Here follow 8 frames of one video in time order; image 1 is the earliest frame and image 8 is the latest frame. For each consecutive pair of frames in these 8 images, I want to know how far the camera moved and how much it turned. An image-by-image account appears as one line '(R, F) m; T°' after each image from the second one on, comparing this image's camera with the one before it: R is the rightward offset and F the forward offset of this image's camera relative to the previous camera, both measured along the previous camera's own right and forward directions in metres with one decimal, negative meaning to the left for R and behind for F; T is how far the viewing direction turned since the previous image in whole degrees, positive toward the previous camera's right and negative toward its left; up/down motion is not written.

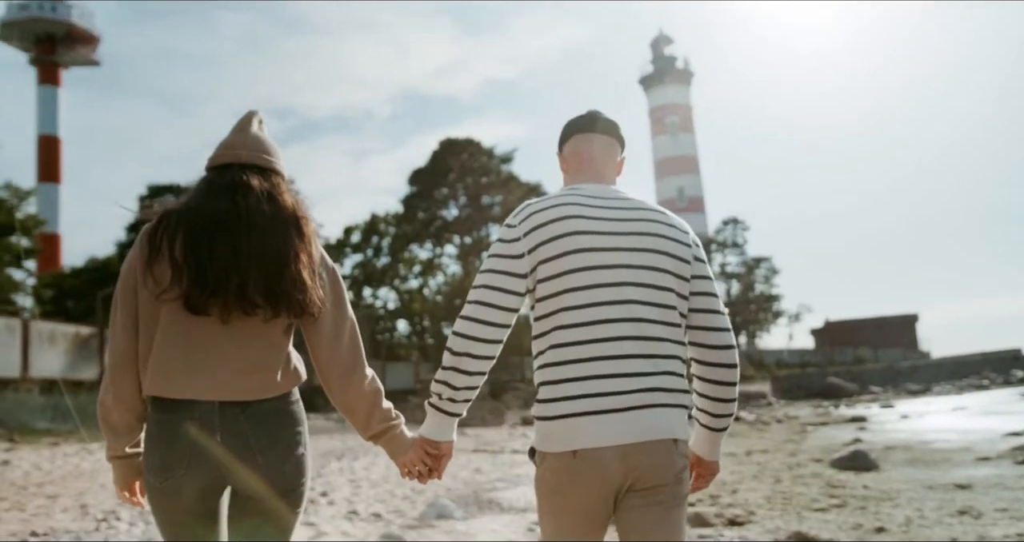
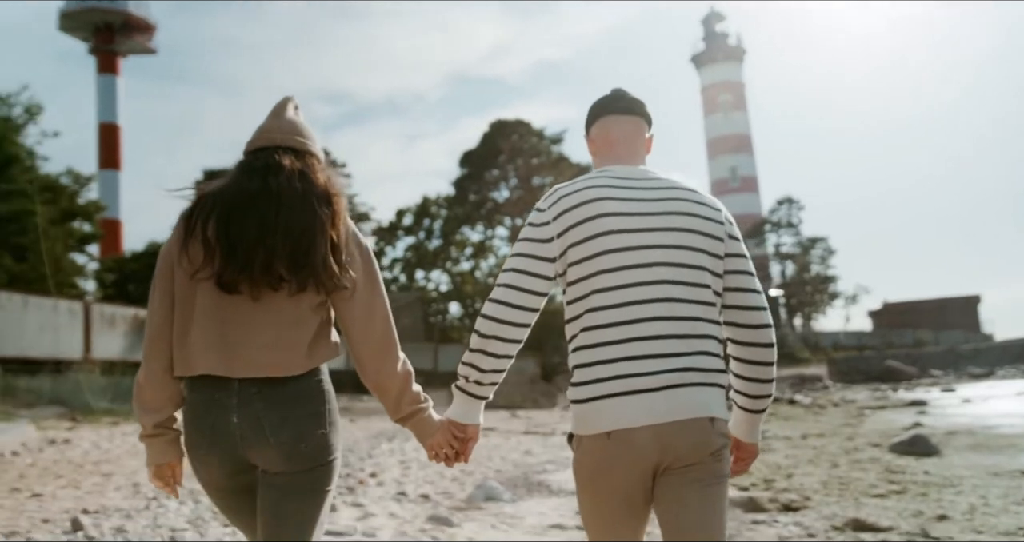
(0.0, +0.1) m; -3°
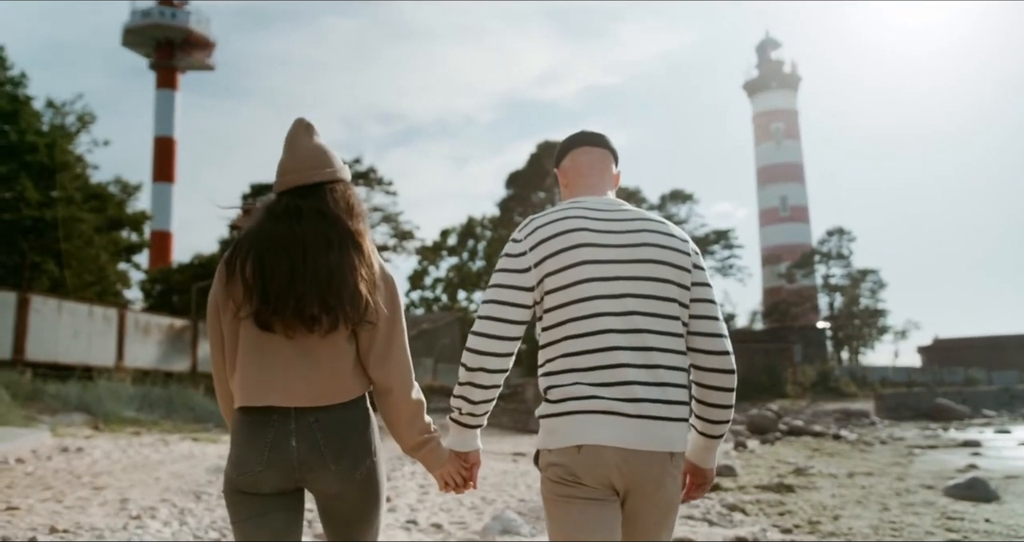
(+0.1, +0.5) m; -3°
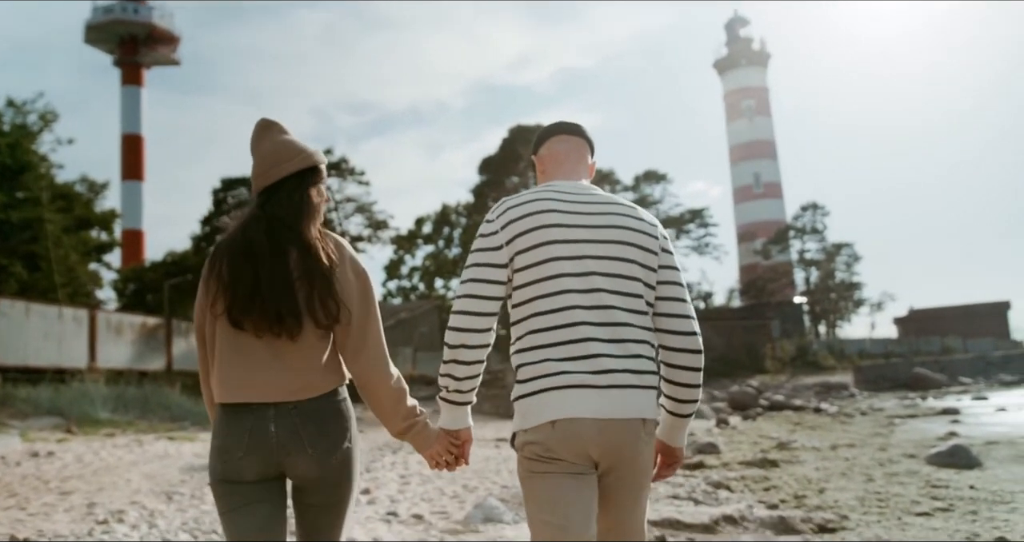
(0.0, +0.2) m; +1°
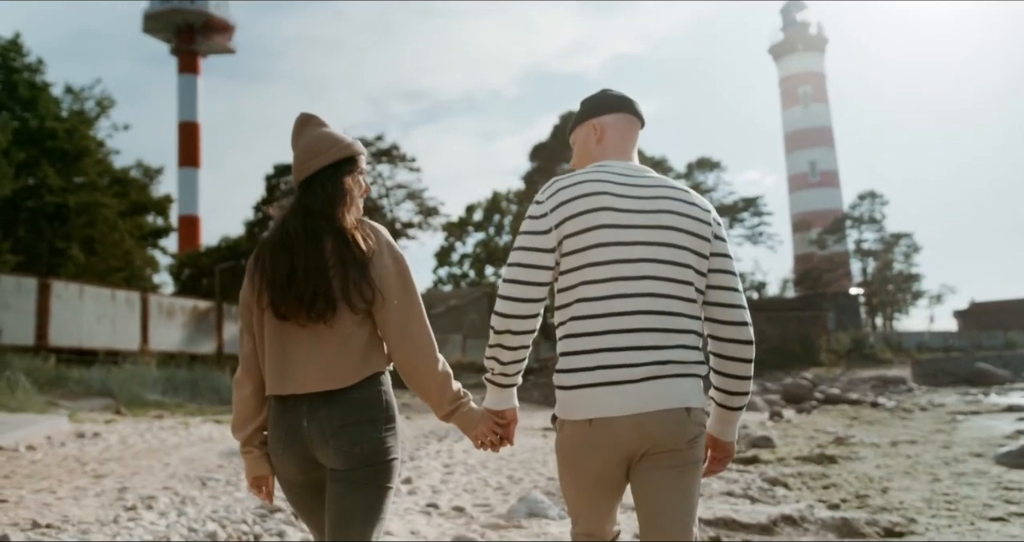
(0.0, +0.3) m; -3°
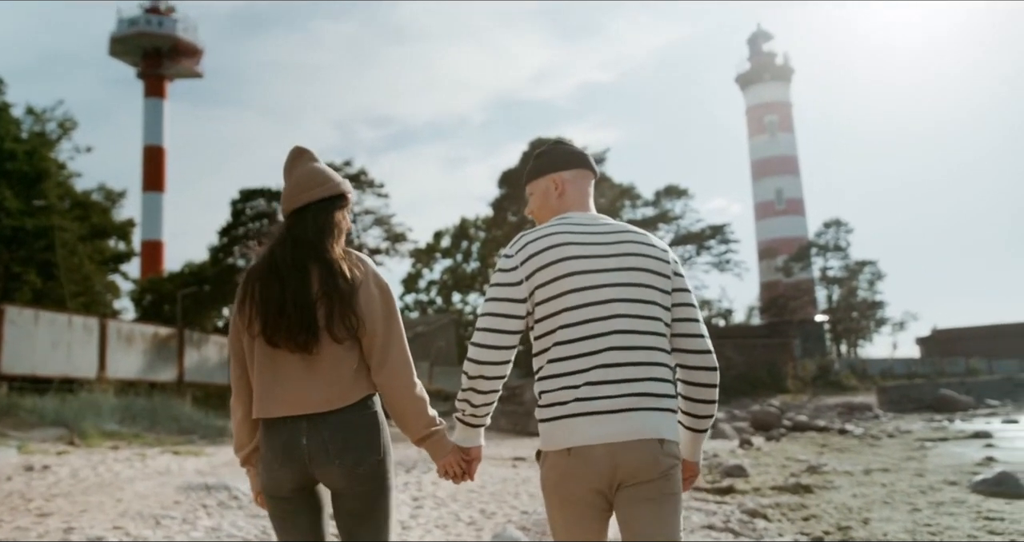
(0.0, +0.3) m; +2°
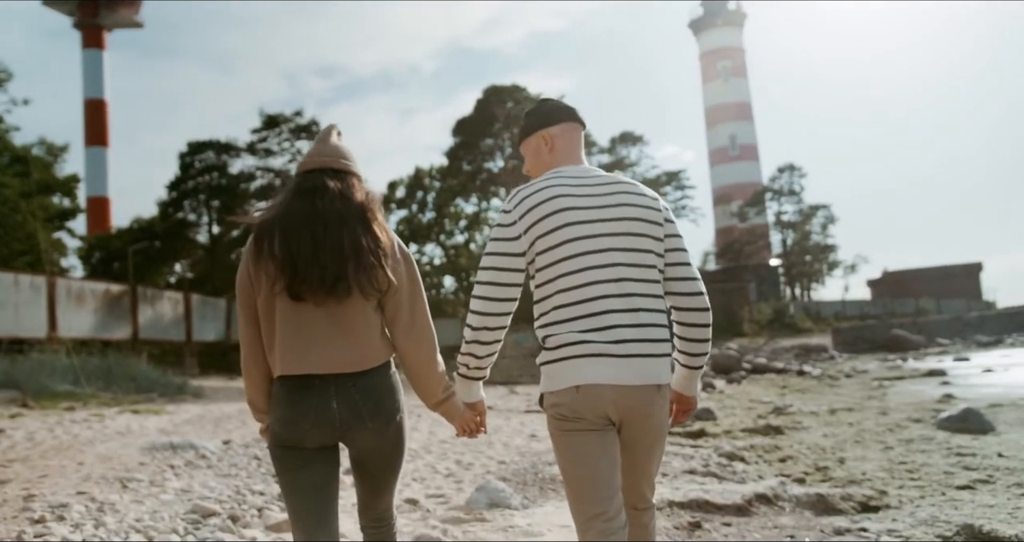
(-0.1, +0.2) m; +3°
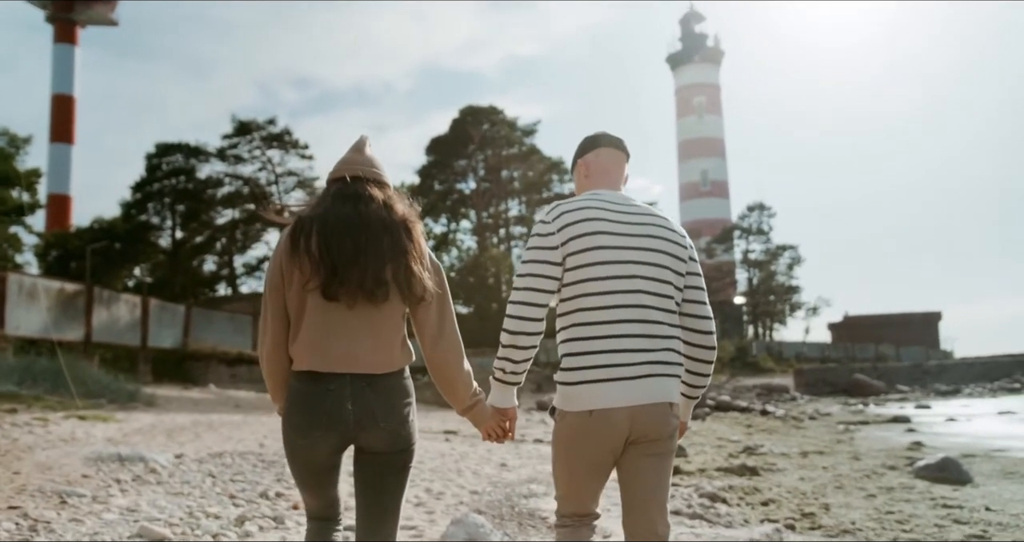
(-0.2, +0.4) m; +2°
